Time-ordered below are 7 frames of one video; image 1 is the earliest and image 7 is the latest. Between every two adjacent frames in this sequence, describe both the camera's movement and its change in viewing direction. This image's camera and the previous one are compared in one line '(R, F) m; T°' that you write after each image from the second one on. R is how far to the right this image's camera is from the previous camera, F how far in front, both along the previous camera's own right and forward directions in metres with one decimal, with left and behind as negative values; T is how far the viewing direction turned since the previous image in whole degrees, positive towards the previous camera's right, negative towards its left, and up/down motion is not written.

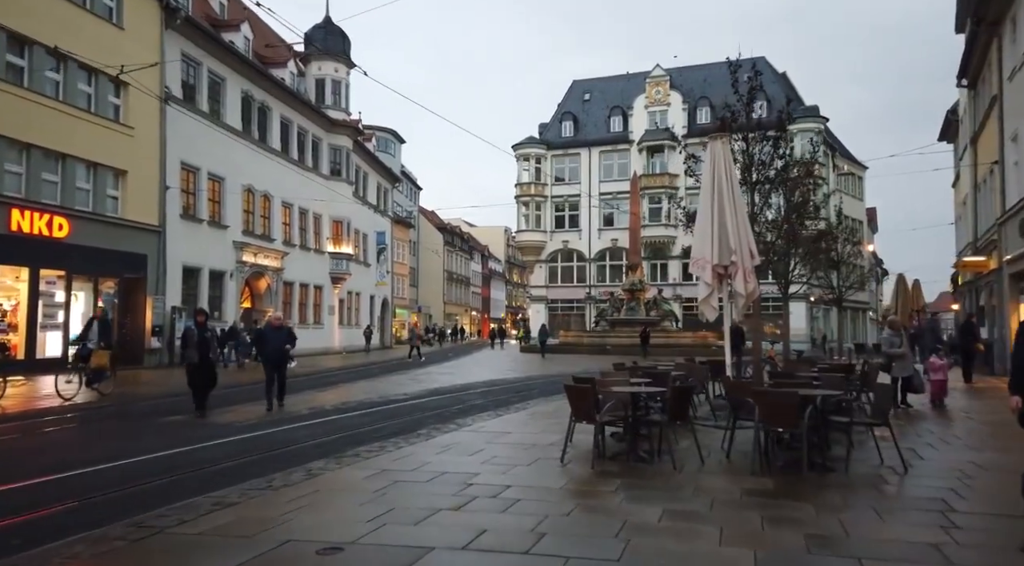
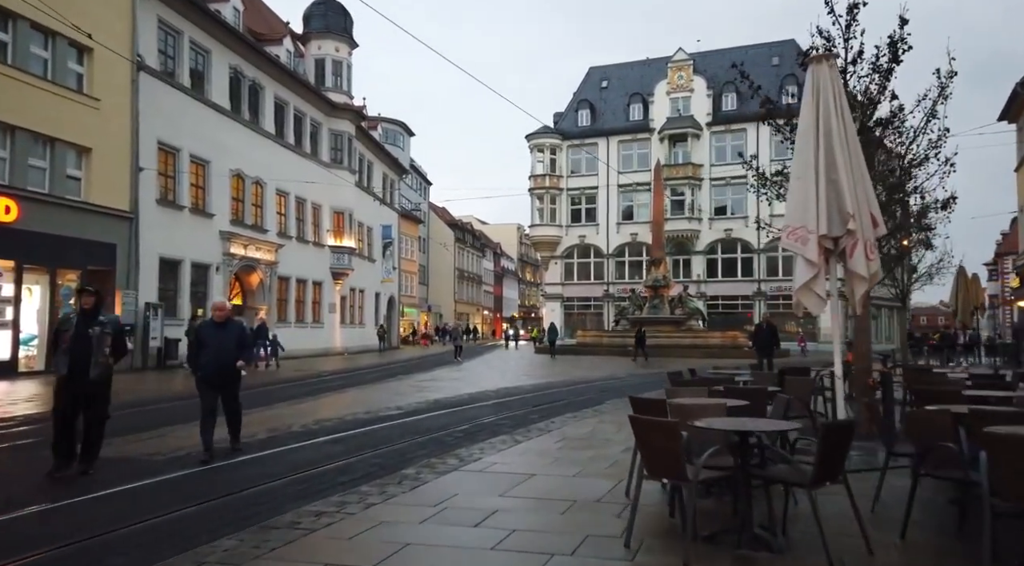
(-0.1, +3.3) m; -1°
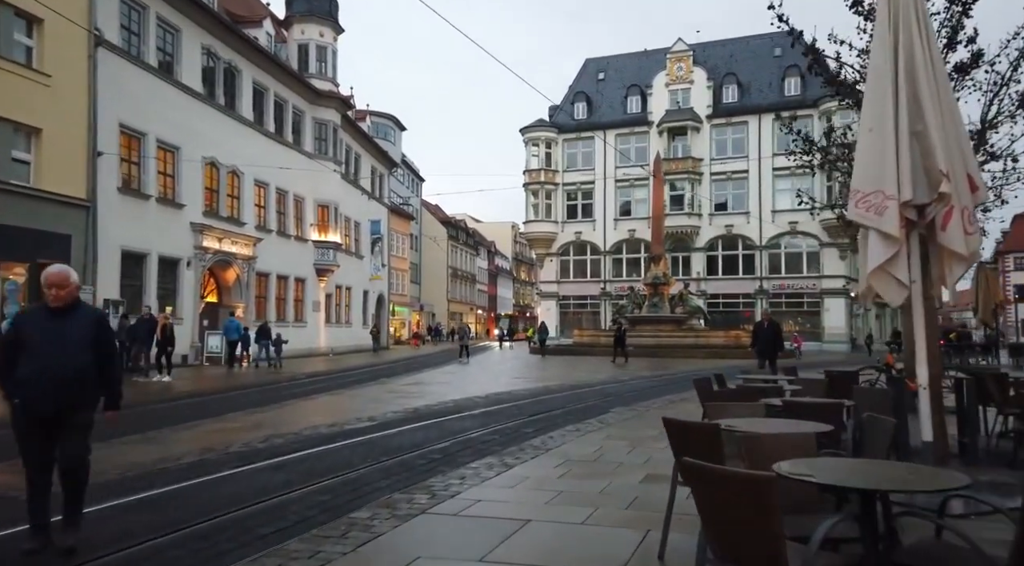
(+0.1, +2.0) m; 0°
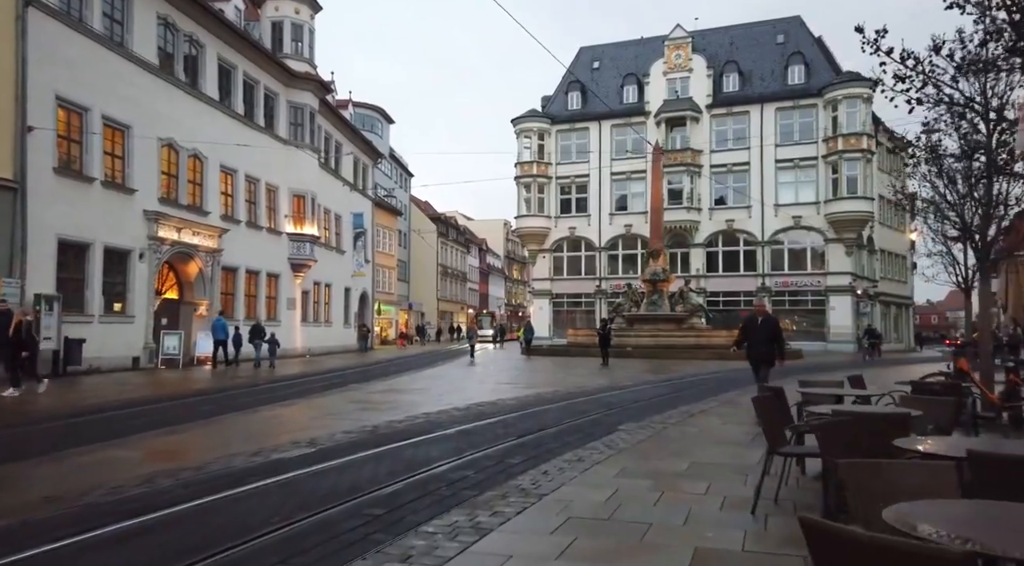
(+0.1, +2.7) m; +1°
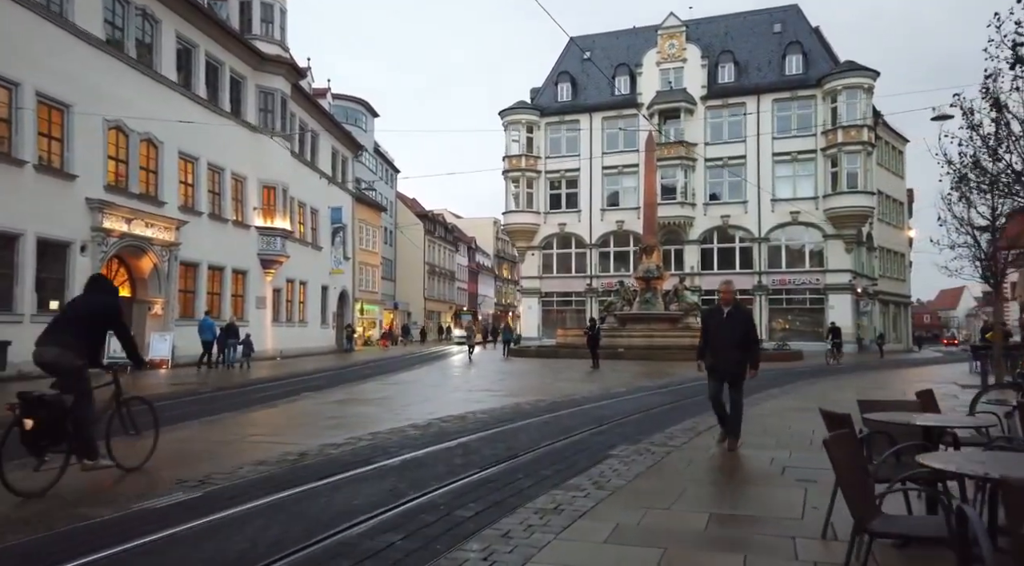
(+0.3, +2.2) m; +1°
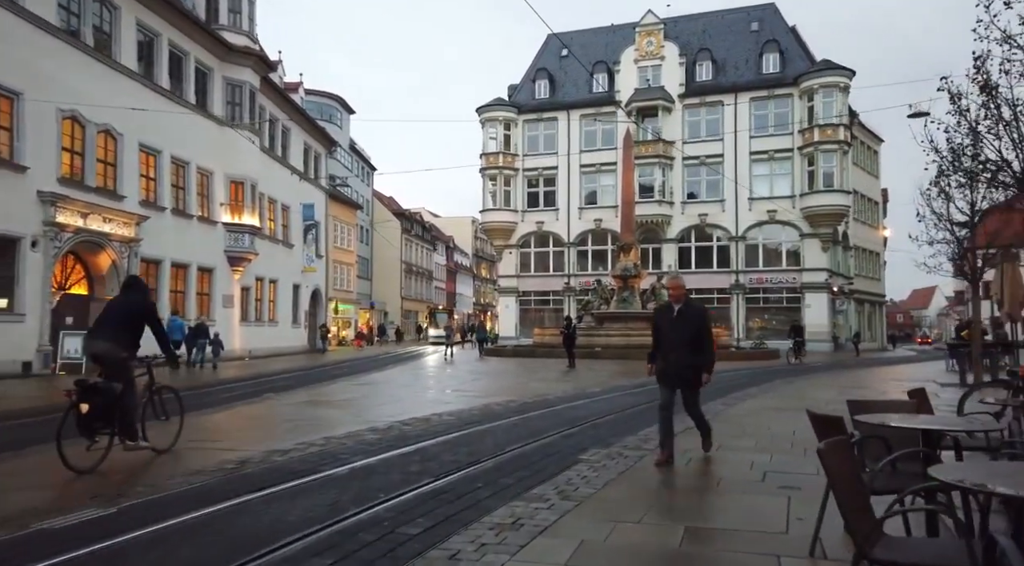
(+0.2, +0.6) m; +2°
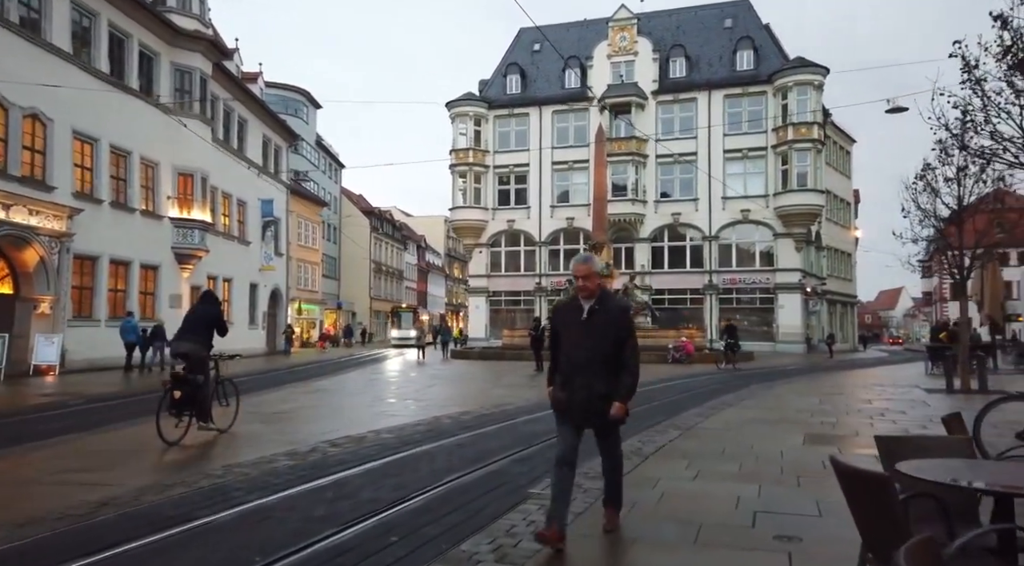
(+0.3, +1.5) m; +2°
